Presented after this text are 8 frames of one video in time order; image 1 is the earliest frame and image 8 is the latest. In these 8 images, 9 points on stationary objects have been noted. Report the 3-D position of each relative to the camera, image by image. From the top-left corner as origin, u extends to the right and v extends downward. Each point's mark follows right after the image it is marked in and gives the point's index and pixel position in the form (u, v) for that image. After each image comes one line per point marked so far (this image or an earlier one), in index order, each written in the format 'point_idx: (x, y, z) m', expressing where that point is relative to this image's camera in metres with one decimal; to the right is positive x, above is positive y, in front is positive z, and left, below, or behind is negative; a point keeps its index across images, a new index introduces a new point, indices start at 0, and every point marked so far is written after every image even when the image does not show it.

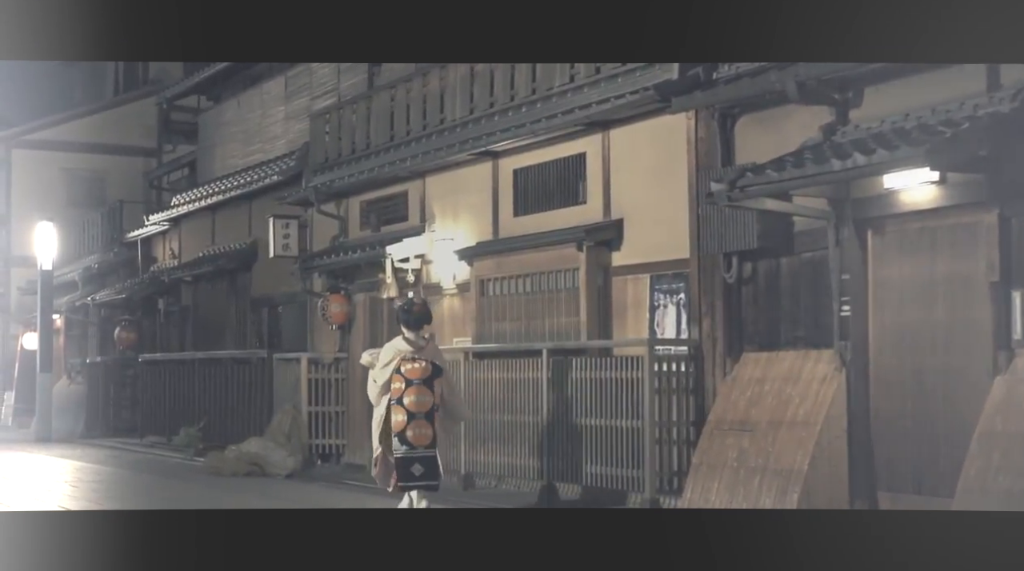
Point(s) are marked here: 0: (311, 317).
0: (-1.1, -0.2, +7.0) m
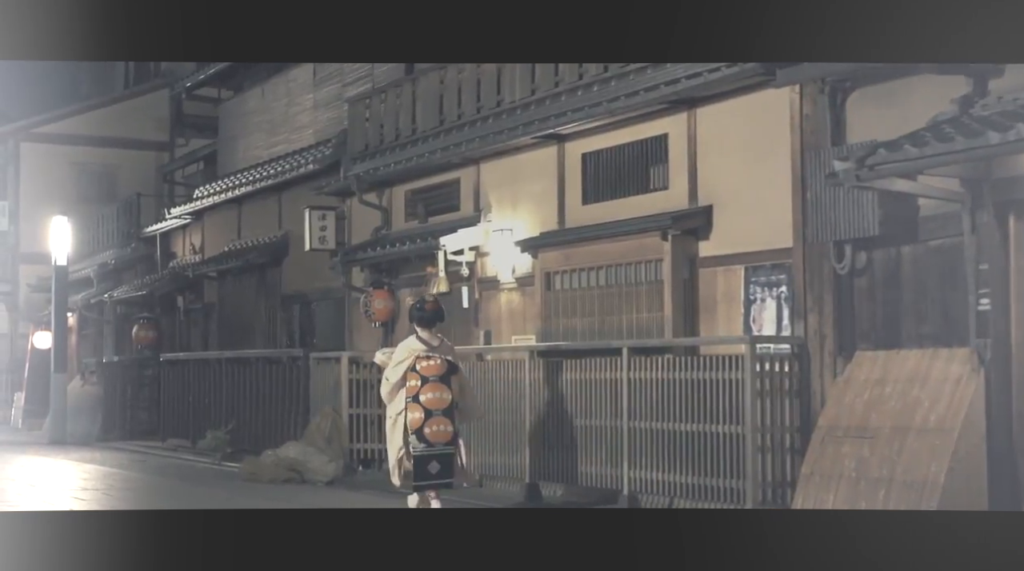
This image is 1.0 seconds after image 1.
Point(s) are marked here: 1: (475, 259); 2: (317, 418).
0: (-0.8, -0.2, +6.6) m
1: (-0.1, +0.1, +6.3) m
2: (-1.0, -0.7, +6.6) m
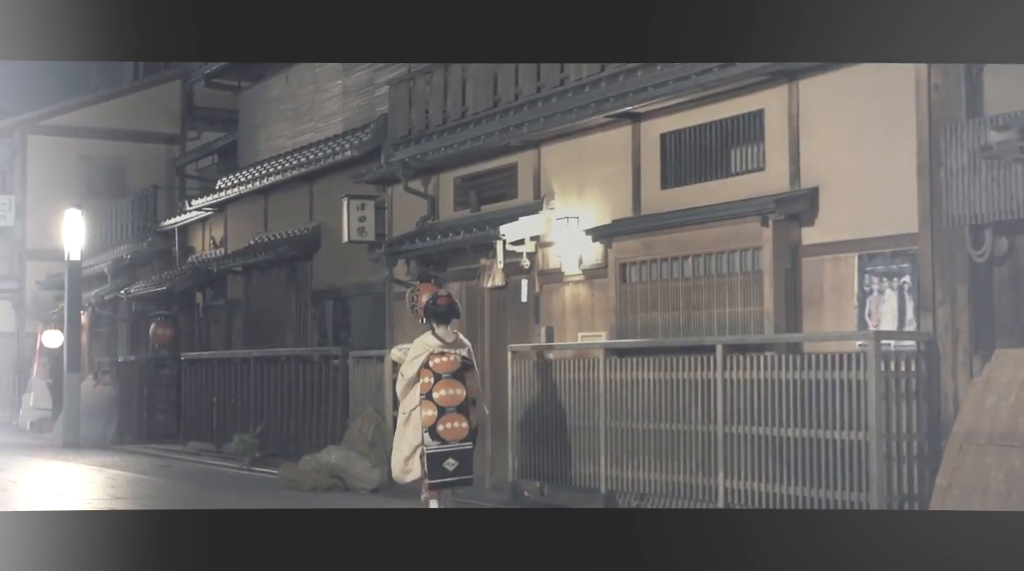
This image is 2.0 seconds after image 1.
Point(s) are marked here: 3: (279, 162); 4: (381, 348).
0: (-0.6, -0.1, +6.2) m
1: (+0.1, +0.2, +5.8) m
2: (-0.7, -0.7, +6.2) m
3: (-1.2, +0.6, +6.4) m
4: (-0.6, -0.3, +6.1) m
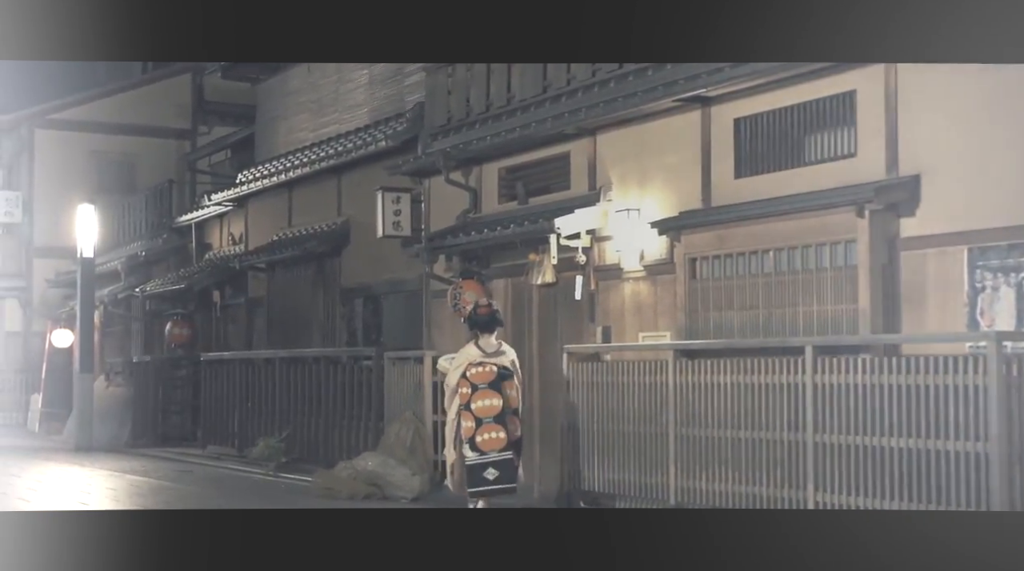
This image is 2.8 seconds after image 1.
0: (-0.4, -0.1, +5.8) m
1: (+0.4, +0.2, +5.5) m
2: (-0.5, -0.6, +5.8) m
3: (-1.0, +0.6, +6.0) m
4: (-0.4, -0.3, +5.8) m
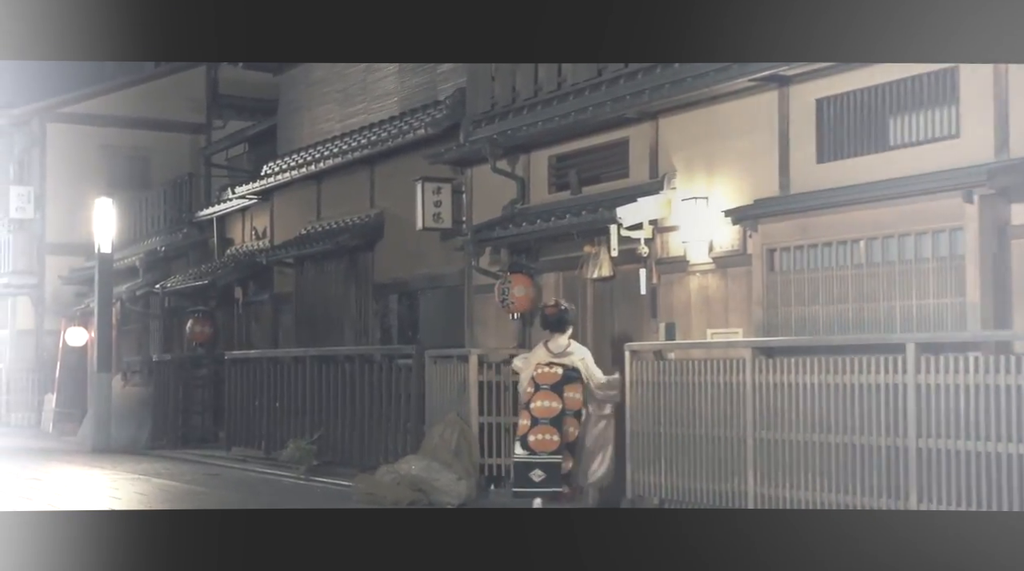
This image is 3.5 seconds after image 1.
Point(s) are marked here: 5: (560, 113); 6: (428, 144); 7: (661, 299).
0: (-0.2, -0.1, +5.5) m
1: (+0.6, +0.2, +5.2) m
2: (-0.3, -0.6, +5.5) m
3: (-0.8, +0.6, +5.7) m
4: (-0.2, -0.3, +5.5) m
5: (+0.2, +0.7, +5.4) m
6: (-0.4, +0.6, +5.6) m
7: (+0.6, -0.1, +5.2) m
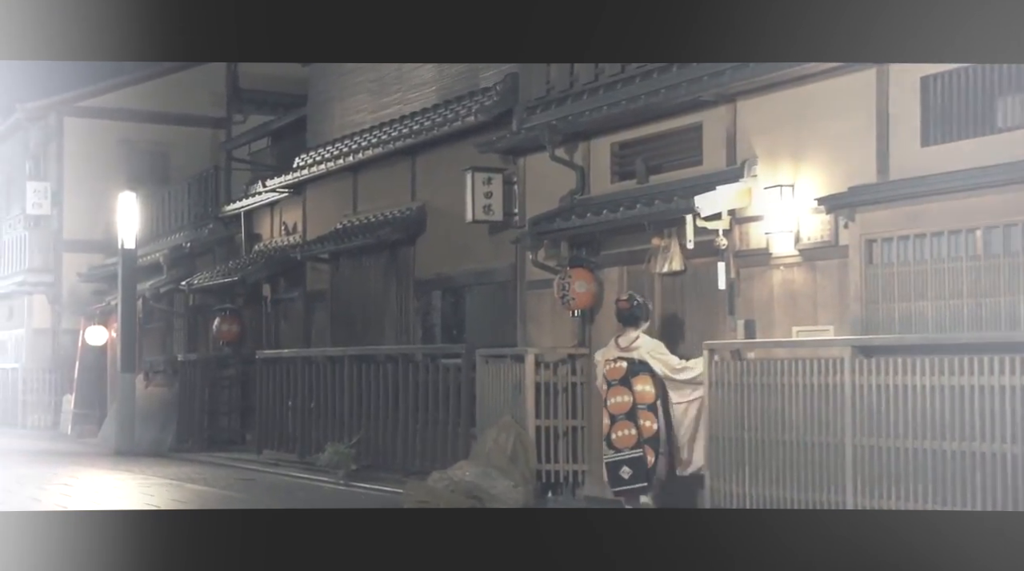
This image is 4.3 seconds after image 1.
0: (+0.1, -0.1, +5.2) m
1: (+0.8, +0.2, +4.9) m
2: (-0.1, -0.6, +5.2) m
3: (-0.5, +0.7, +5.4) m
4: (0.0, -0.2, +5.2) m
5: (+0.4, +0.8, +5.1) m
6: (-0.1, +0.6, +5.3) m
7: (+0.9, 0.0, +4.9) m
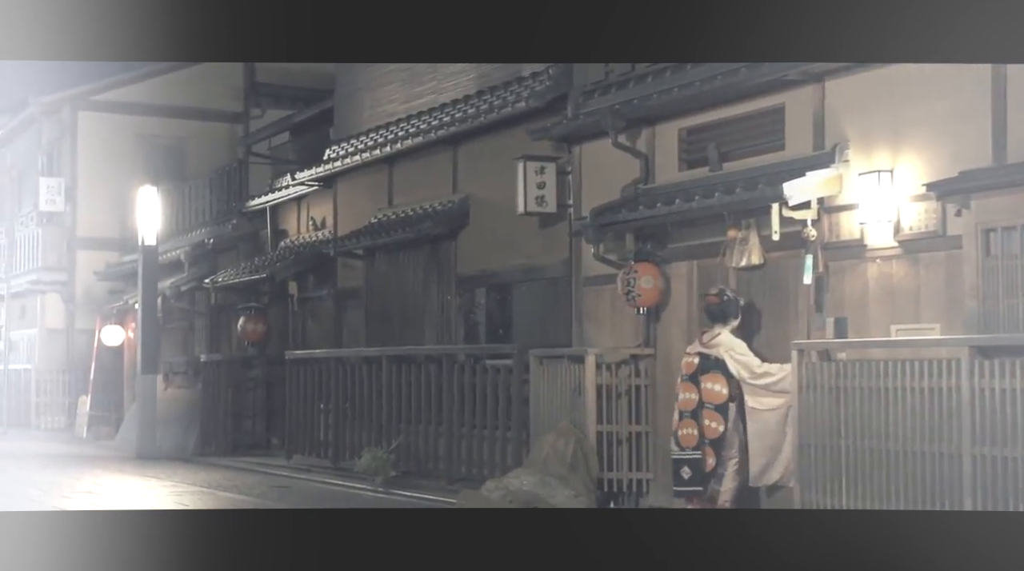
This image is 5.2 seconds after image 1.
0: (+0.3, -0.1, +4.9) m
1: (+1.0, +0.2, +4.6) m
2: (+0.1, -0.6, +4.9) m
3: (-0.3, +0.7, +5.1) m
4: (+0.3, -0.2, +4.9) m
5: (+0.7, +0.8, +4.8) m
6: (+0.1, +0.7, +5.0) m
7: (+1.1, 0.0, +4.6) m
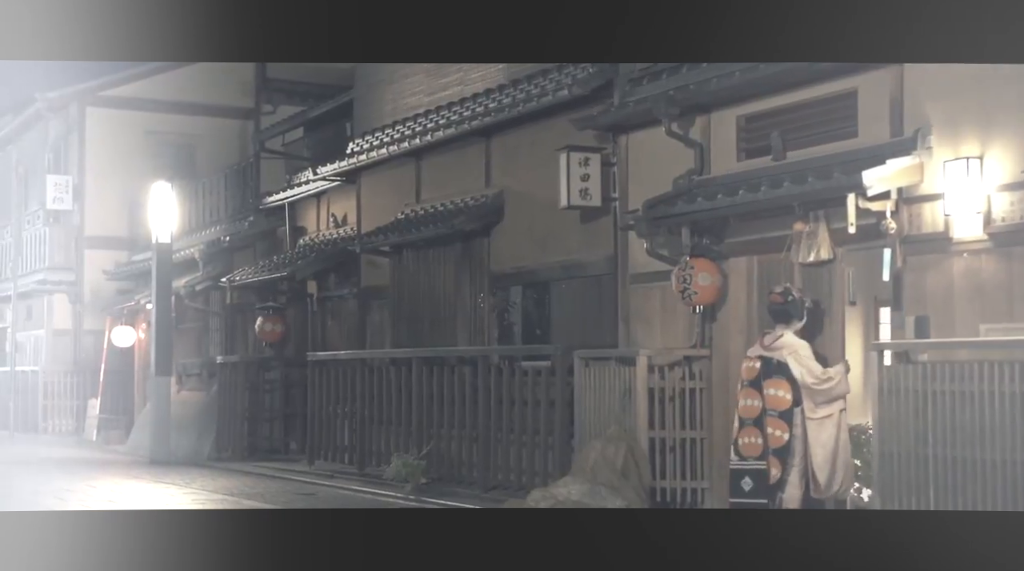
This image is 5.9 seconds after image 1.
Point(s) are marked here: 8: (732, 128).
0: (+0.5, 0.0, +4.6) m
1: (+1.2, +0.2, +4.3) m
2: (+0.3, -0.6, +4.6) m
3: (-0.1, +0.7, +4.8) m
4: (+0.4, -0.2, +4.6) m
5: (+0.8, +0.8, +4.5) m
6: (+0.3, +0.7, +4.7) m
7: (+1.2, 0.0, +4.3) m
8: (+0.8, +0.6, +4.5) m
